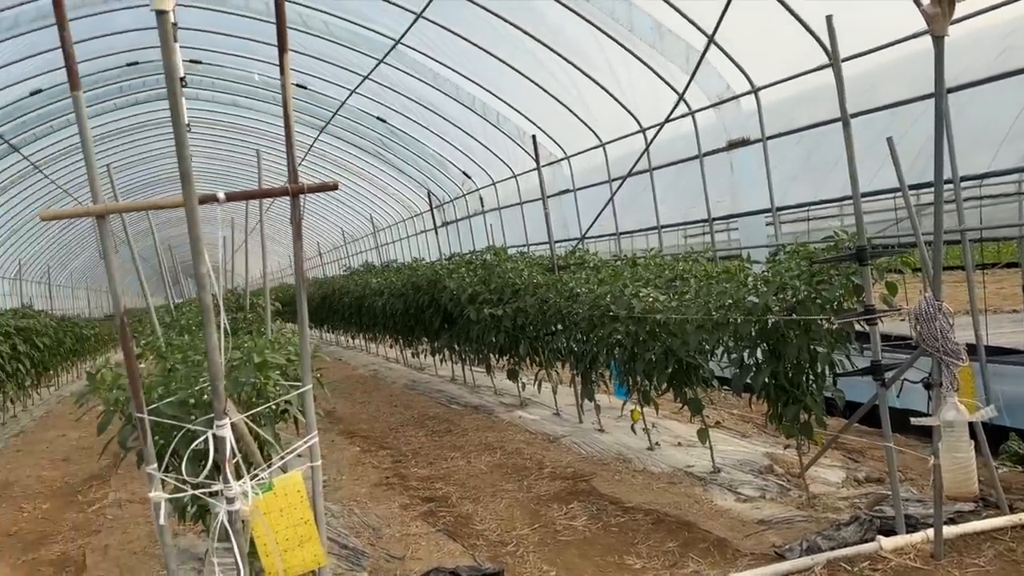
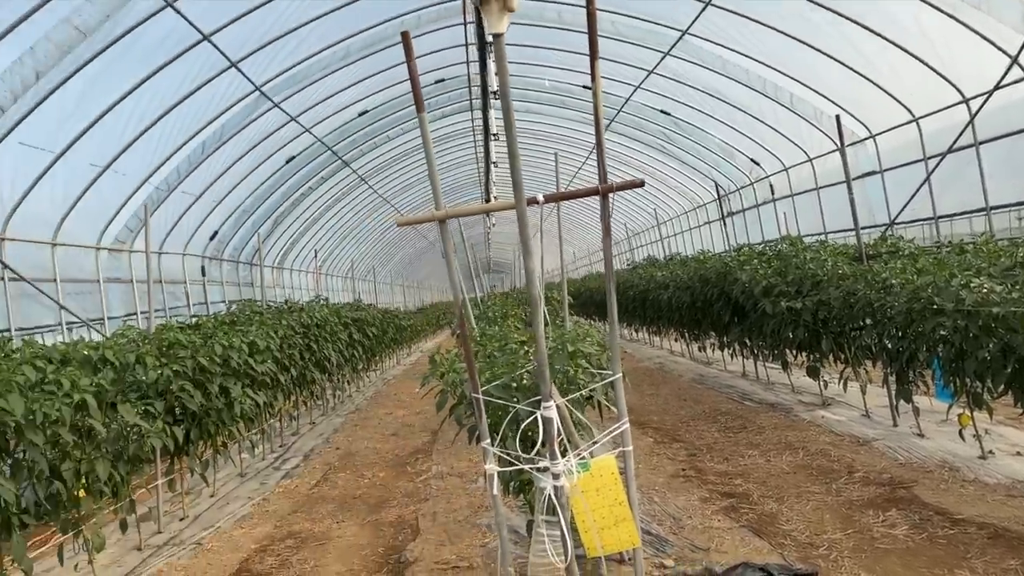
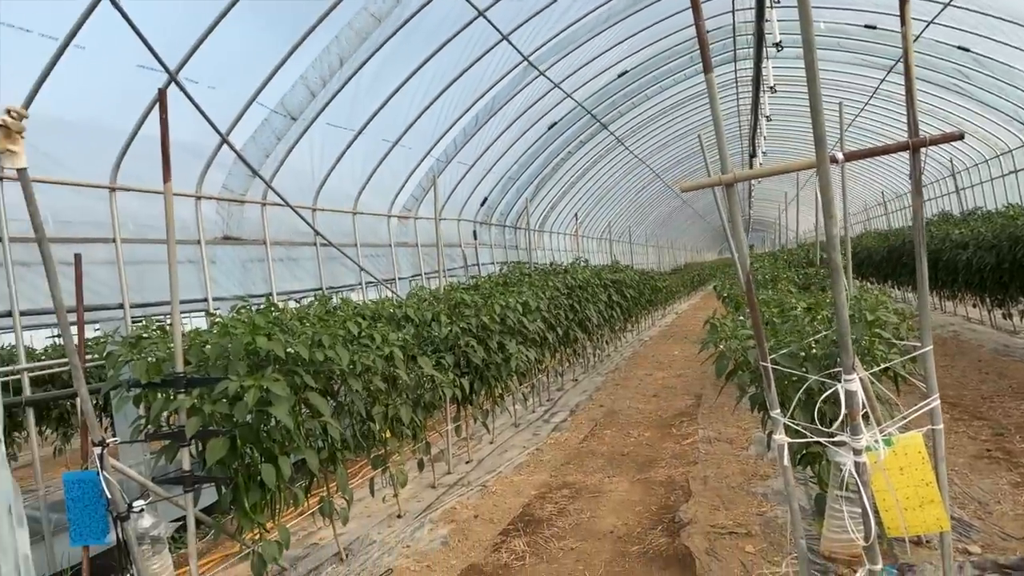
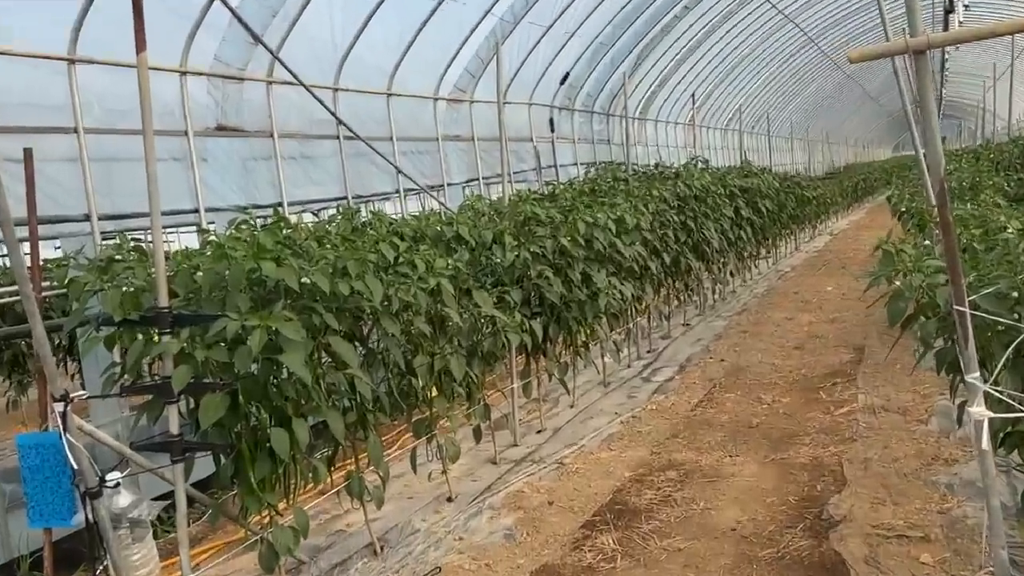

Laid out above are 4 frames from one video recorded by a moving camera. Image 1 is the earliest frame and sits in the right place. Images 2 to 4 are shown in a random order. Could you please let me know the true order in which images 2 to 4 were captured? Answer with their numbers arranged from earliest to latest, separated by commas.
2, 3, 4
